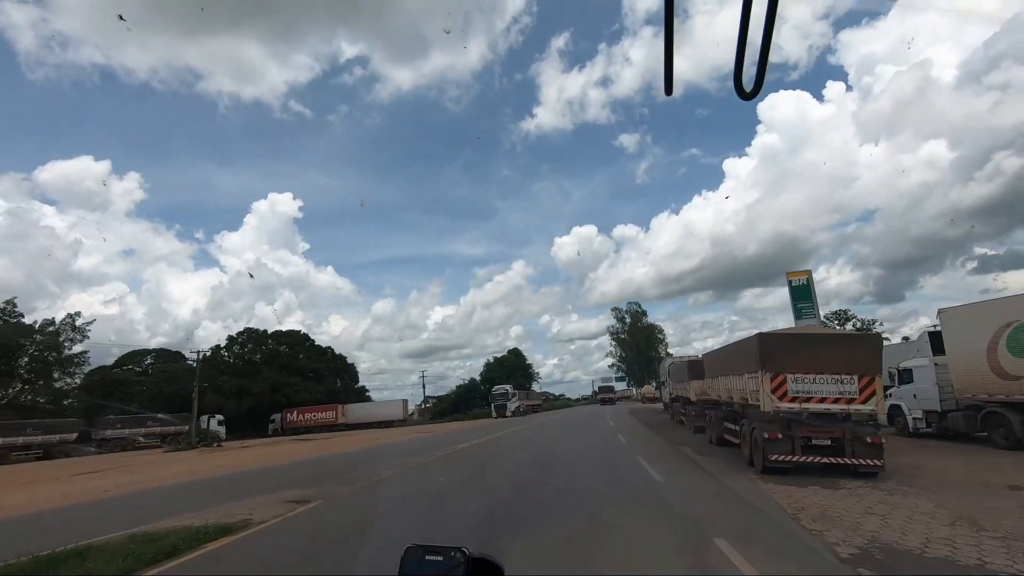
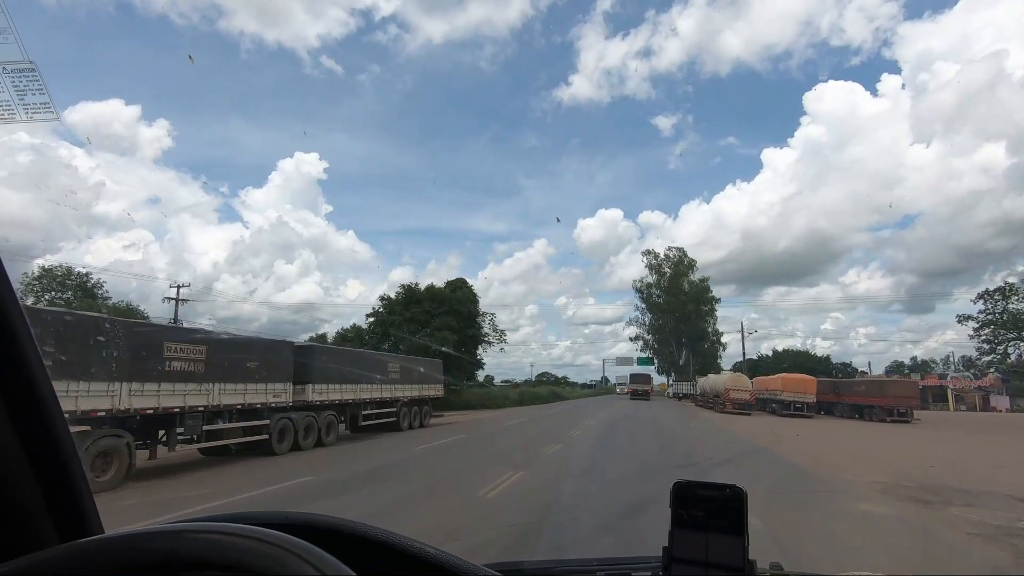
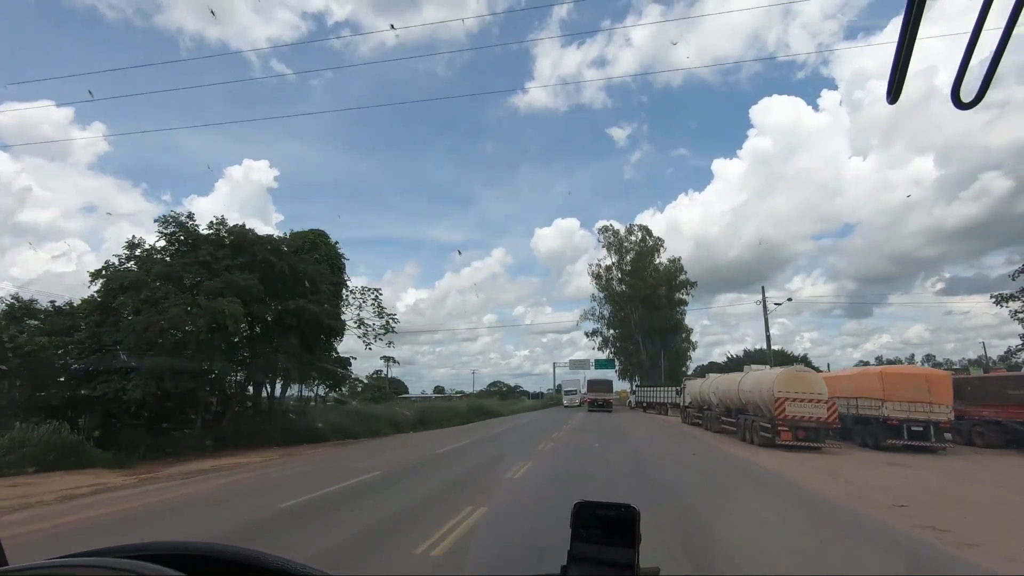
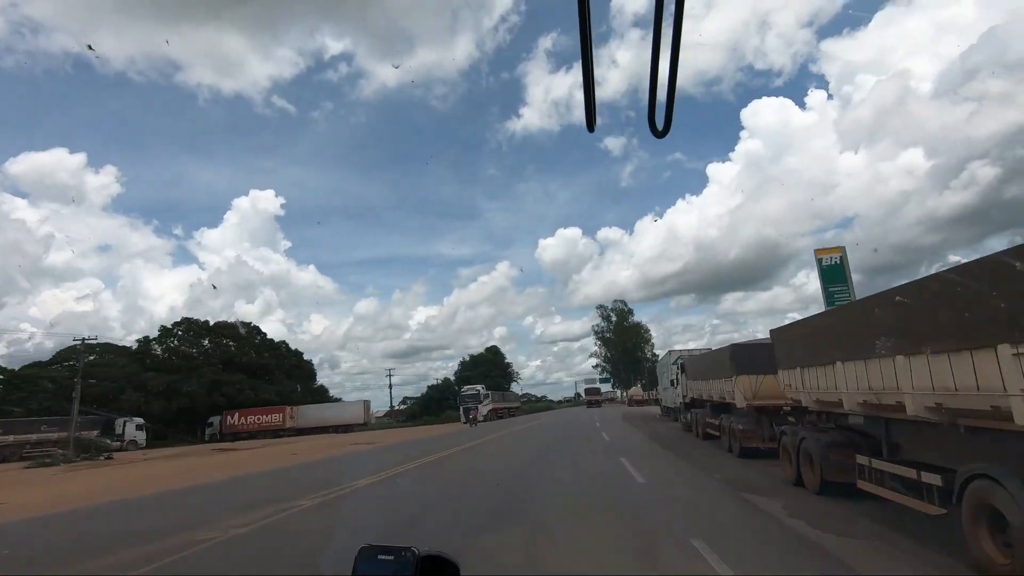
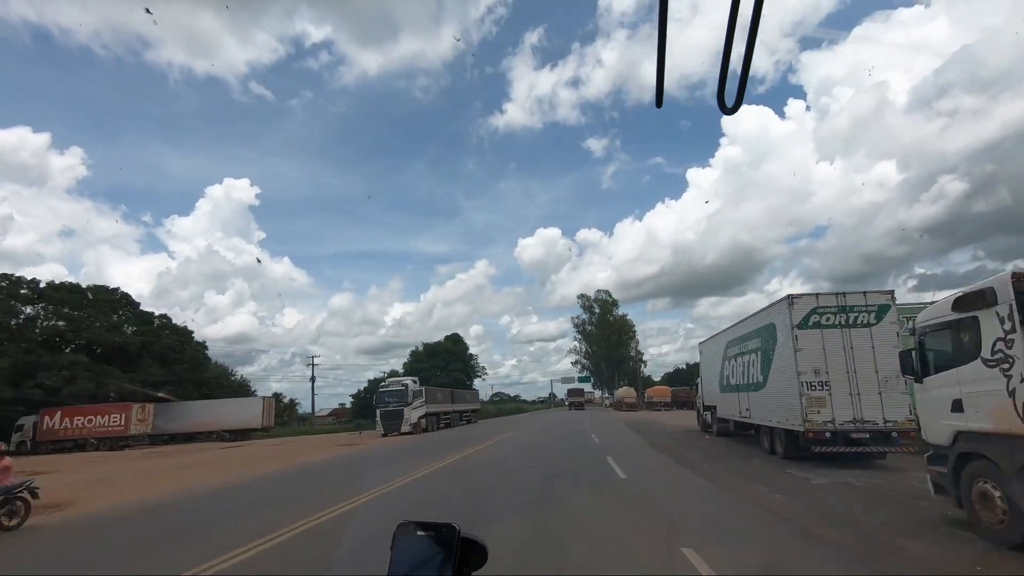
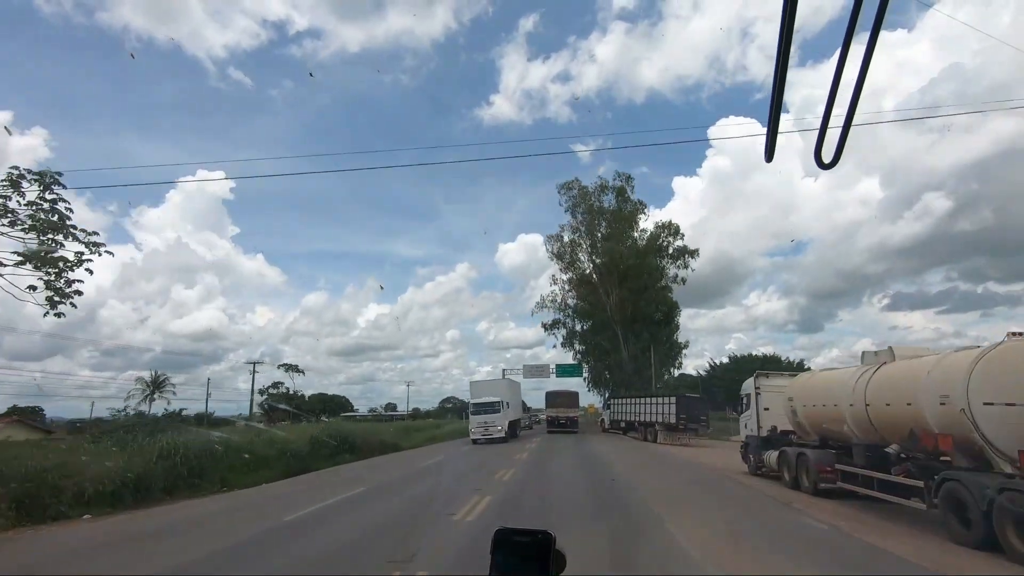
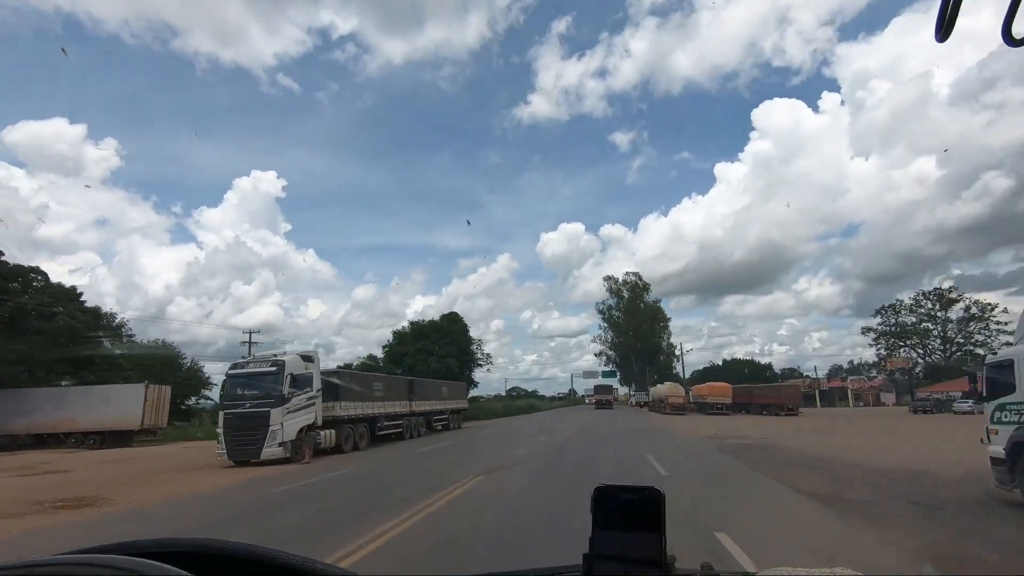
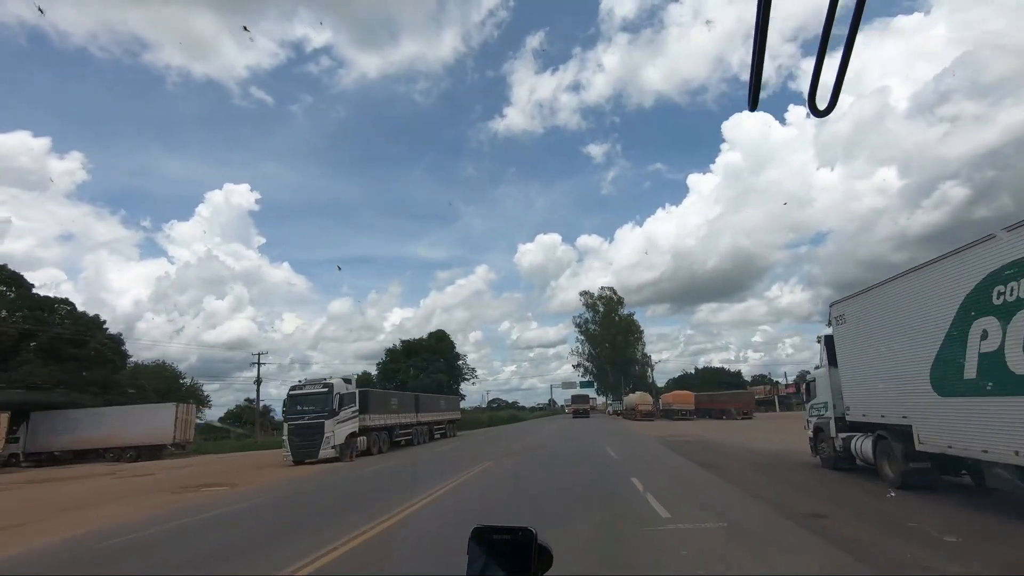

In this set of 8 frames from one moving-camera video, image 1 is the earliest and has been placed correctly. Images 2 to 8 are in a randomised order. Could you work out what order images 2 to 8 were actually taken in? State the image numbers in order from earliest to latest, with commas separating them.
4, 5, 8, 7, 2, 3, 6
